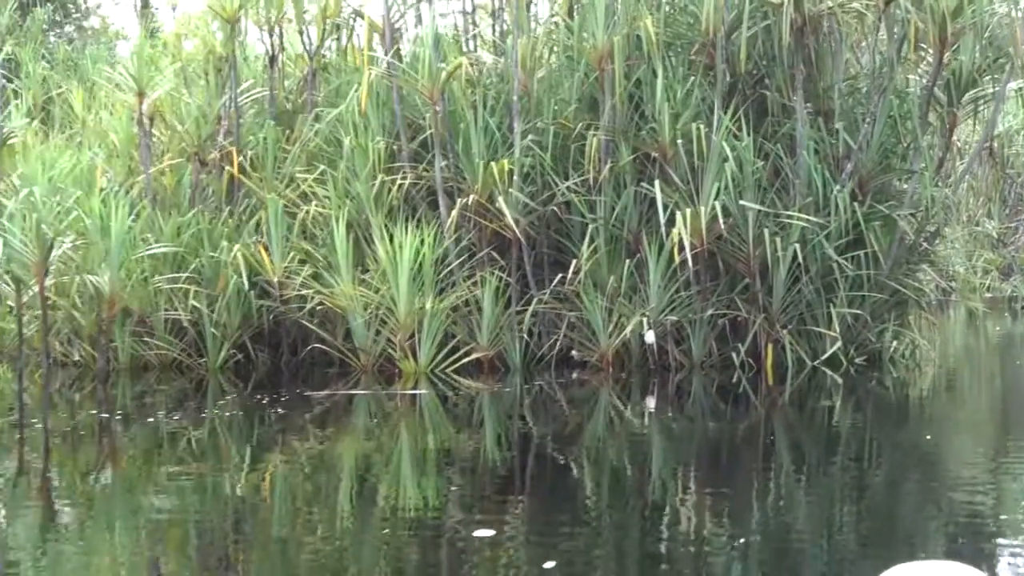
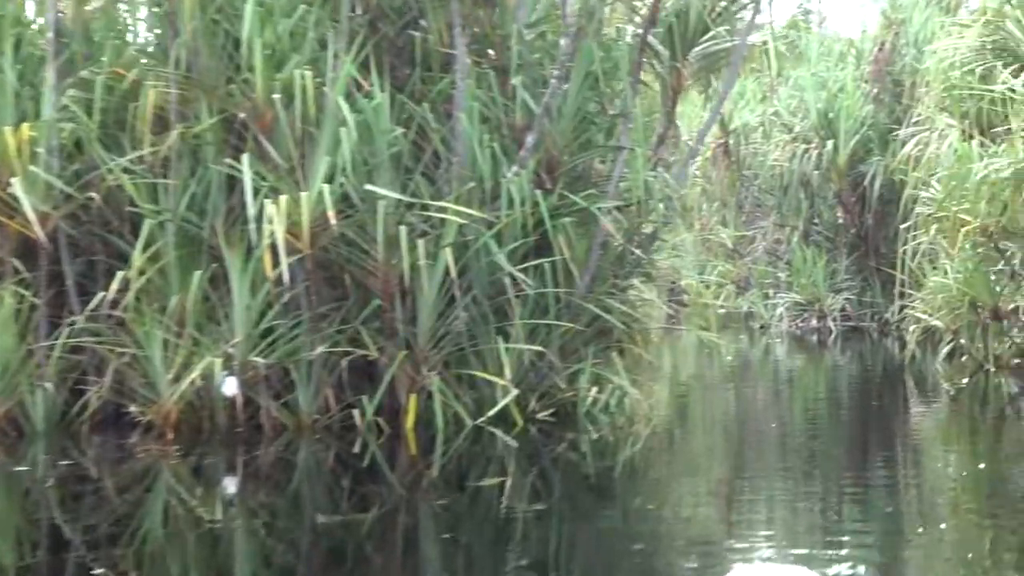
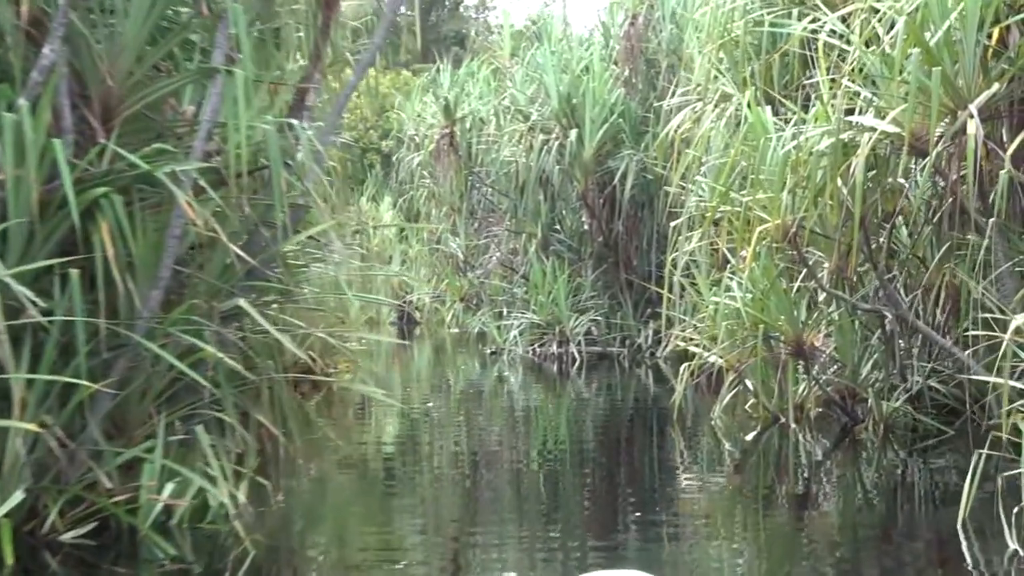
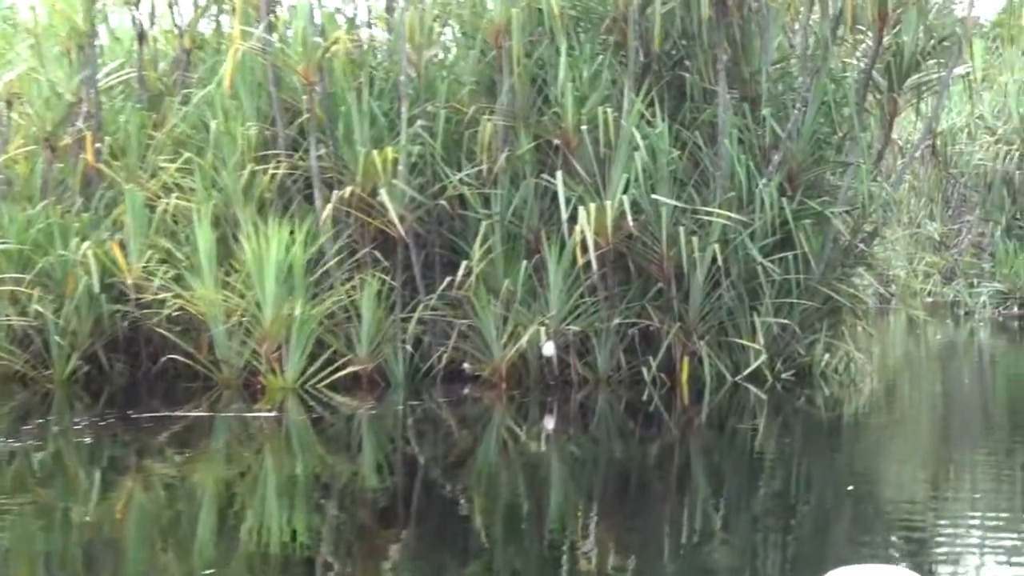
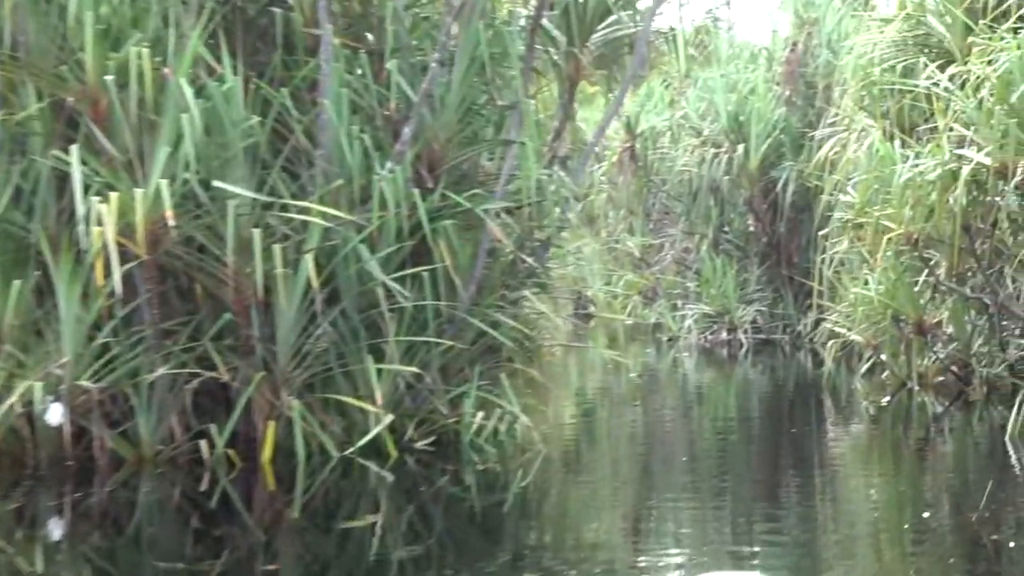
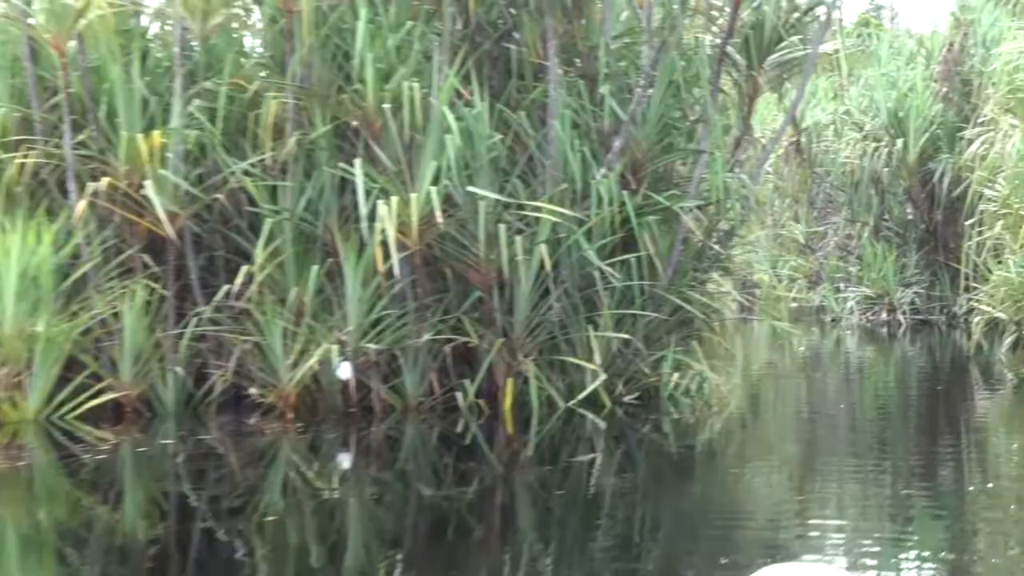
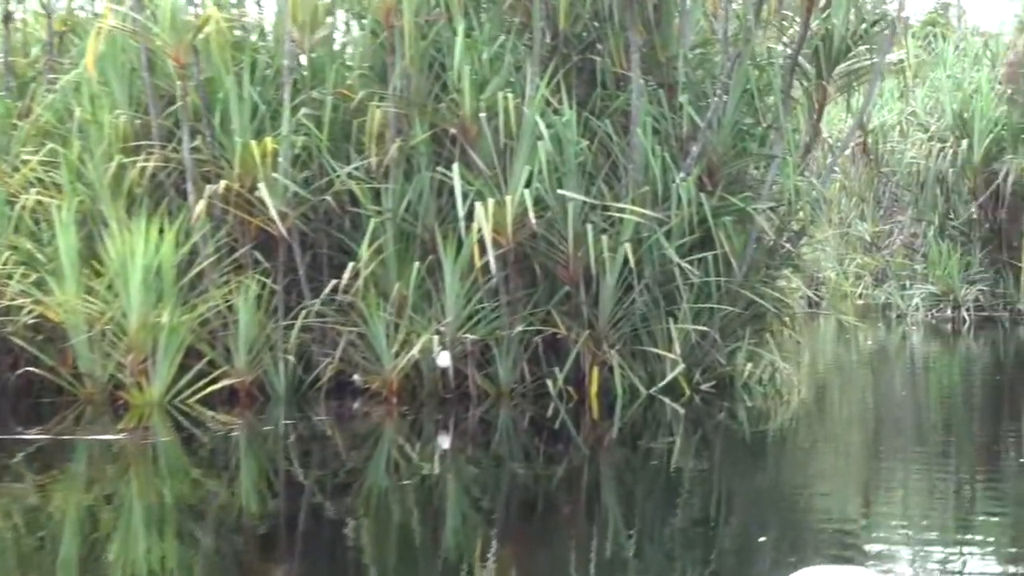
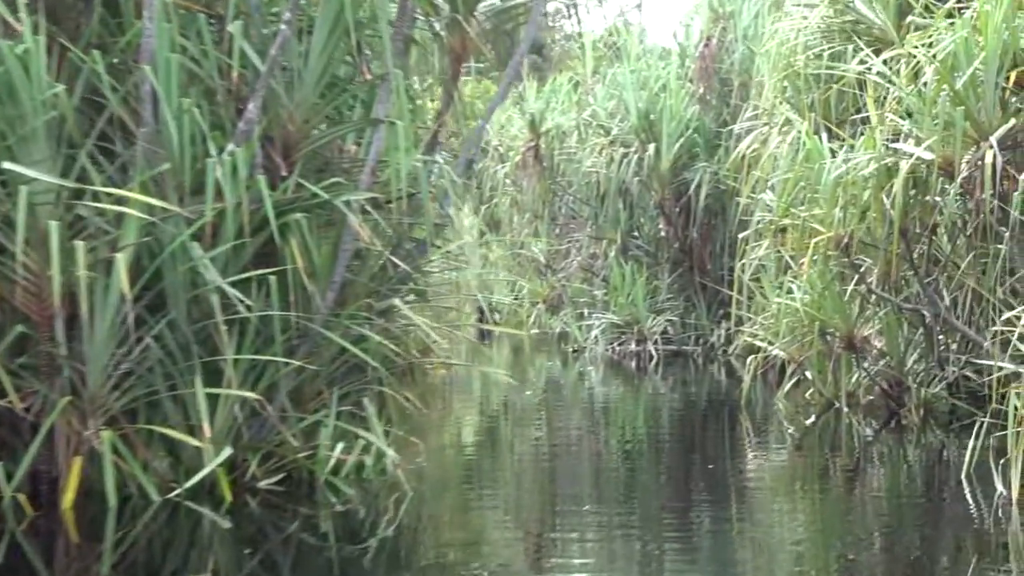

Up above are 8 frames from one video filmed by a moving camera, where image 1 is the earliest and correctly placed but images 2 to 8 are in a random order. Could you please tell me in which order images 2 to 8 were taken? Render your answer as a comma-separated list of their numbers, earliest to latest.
4, 7, 6, 2, 5, 8, 3
